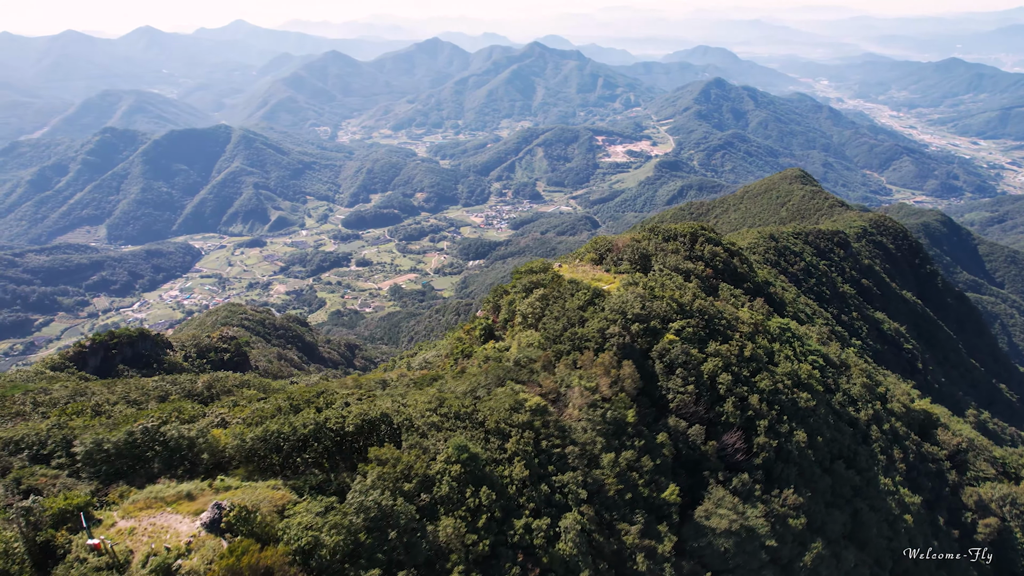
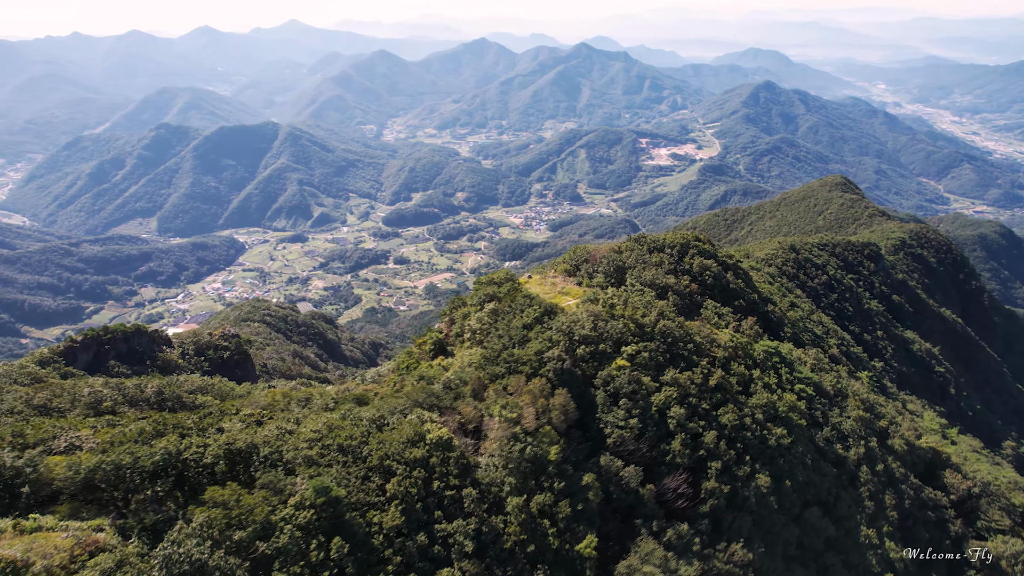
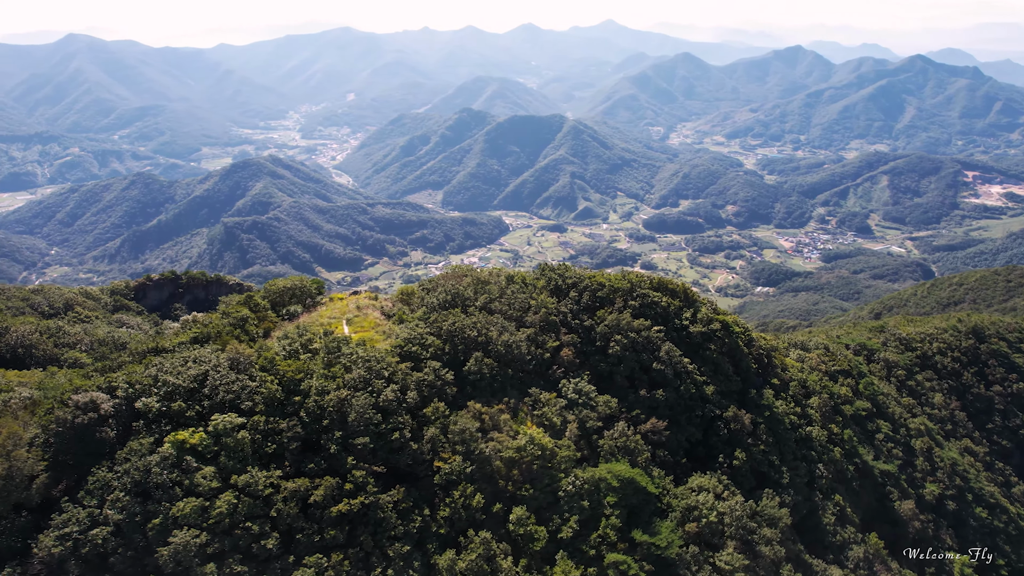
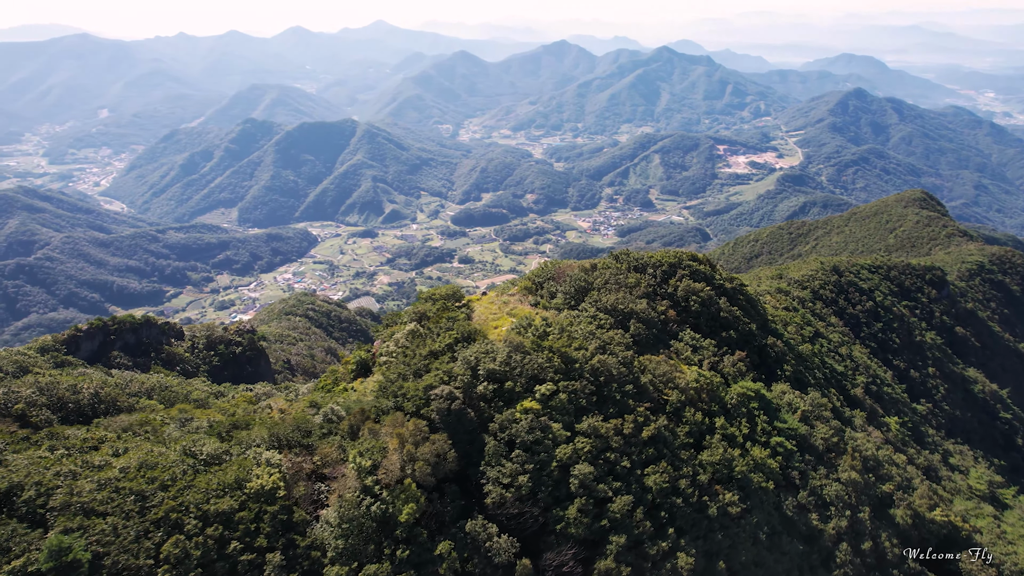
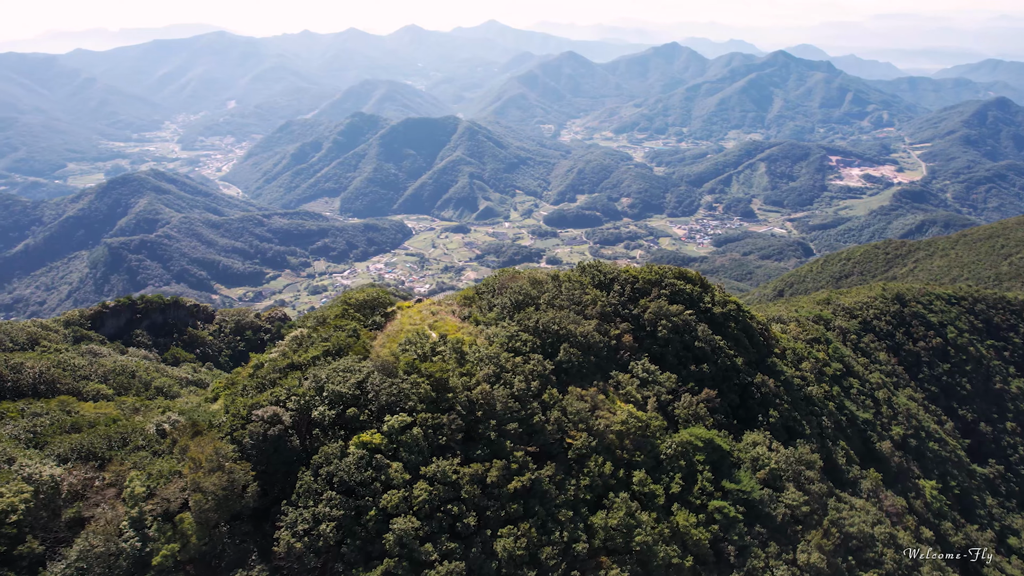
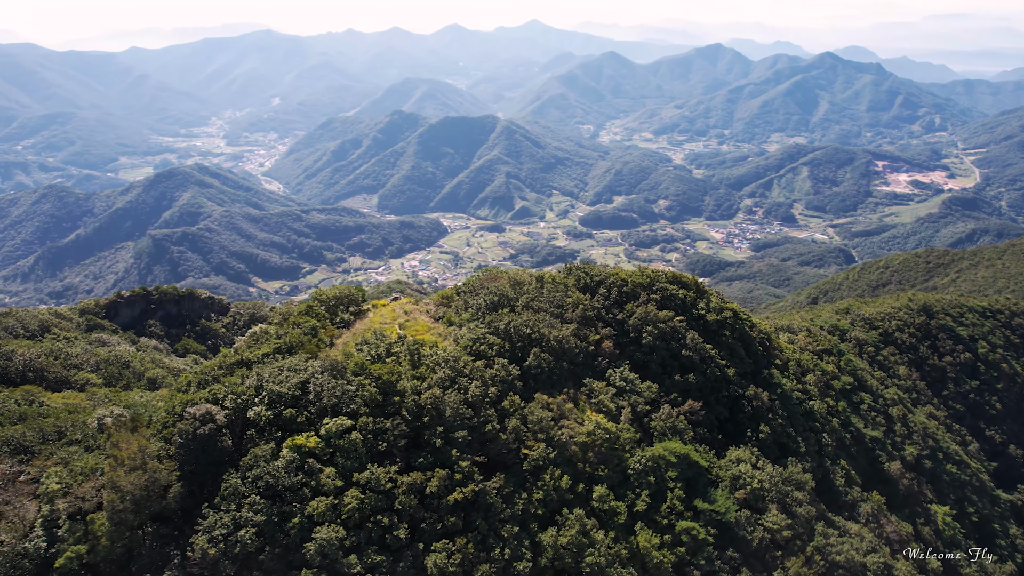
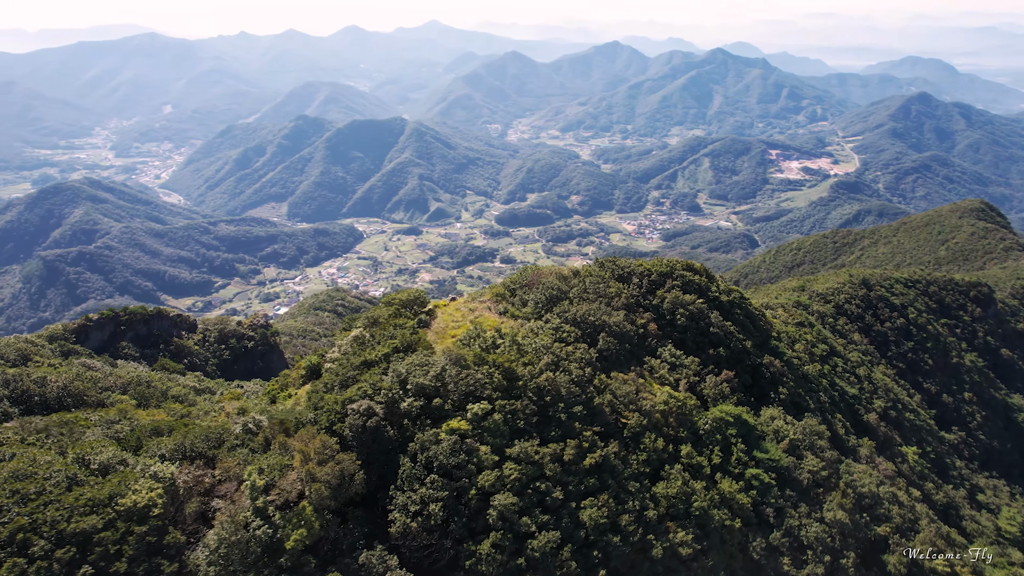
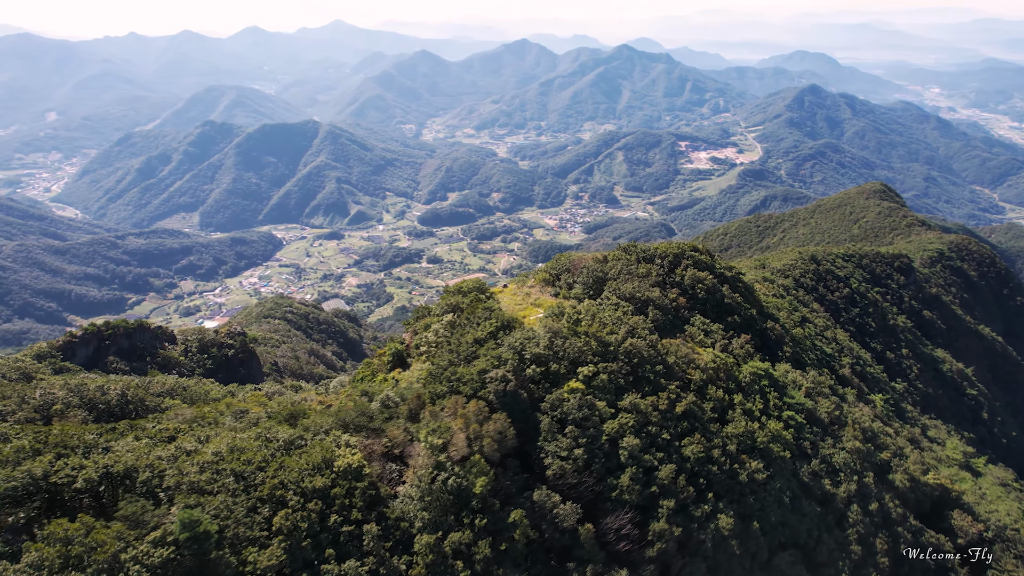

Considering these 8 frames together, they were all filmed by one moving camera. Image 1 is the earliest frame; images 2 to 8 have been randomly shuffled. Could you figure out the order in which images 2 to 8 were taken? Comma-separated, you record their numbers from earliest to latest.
2, 8, 4, 7, 5, 6, 3
